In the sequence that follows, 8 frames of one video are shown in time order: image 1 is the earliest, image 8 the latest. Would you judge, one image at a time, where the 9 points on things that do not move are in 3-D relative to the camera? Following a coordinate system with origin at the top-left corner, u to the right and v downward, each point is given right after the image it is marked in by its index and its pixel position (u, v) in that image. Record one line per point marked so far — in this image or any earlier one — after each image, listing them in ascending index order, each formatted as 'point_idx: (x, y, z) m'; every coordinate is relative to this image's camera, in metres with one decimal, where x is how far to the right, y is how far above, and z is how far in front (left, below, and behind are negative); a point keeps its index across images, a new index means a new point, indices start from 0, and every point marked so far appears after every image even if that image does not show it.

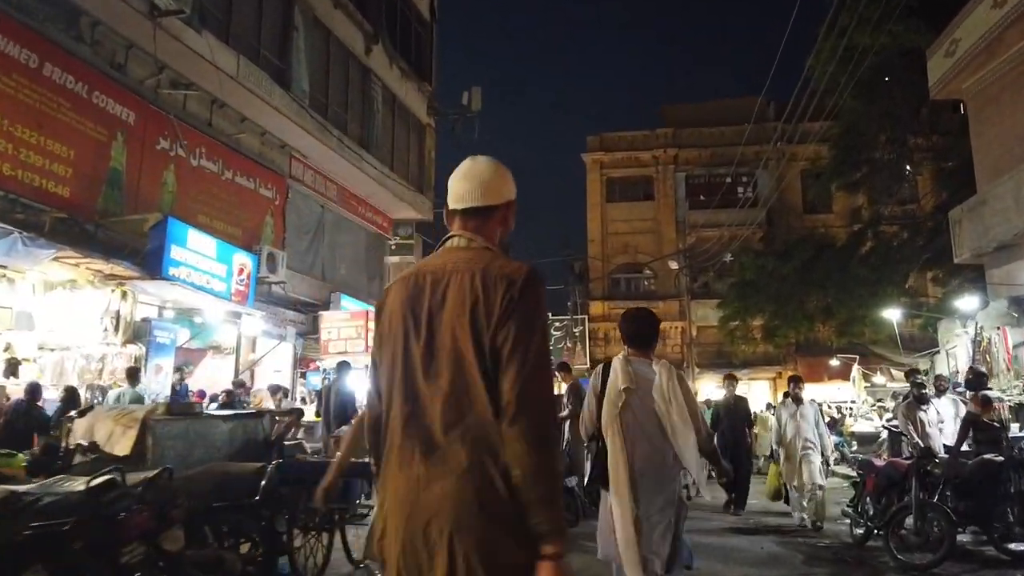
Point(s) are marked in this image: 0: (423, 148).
0: (-1.8, +2.9, +15.7) m
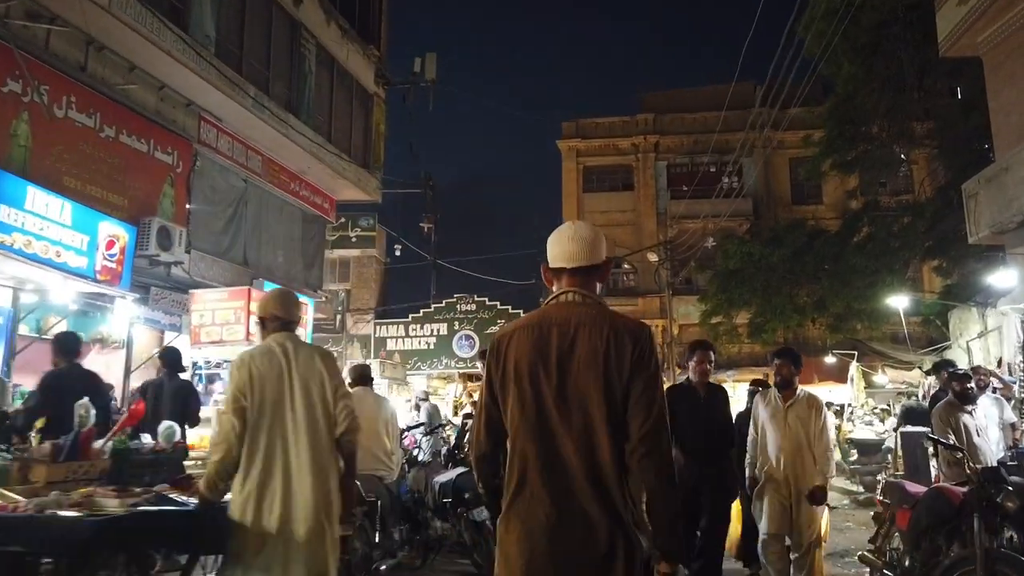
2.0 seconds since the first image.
0: (-2.6, +3.1, +14.1) m
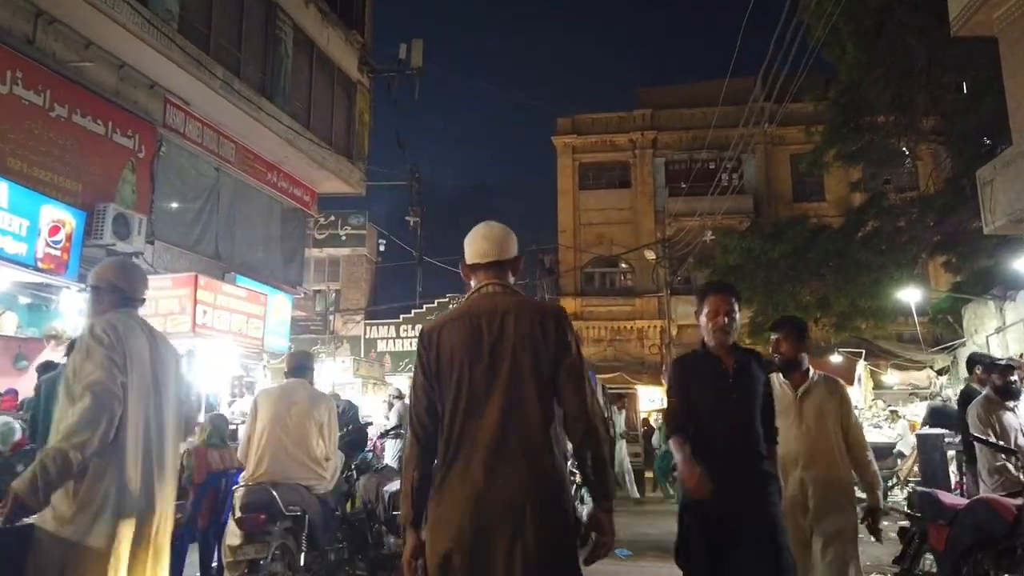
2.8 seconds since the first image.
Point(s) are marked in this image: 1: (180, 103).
0: (-2.8, +3.2, +13.5) m
1: (-4.3, +2.4, +9.8) m
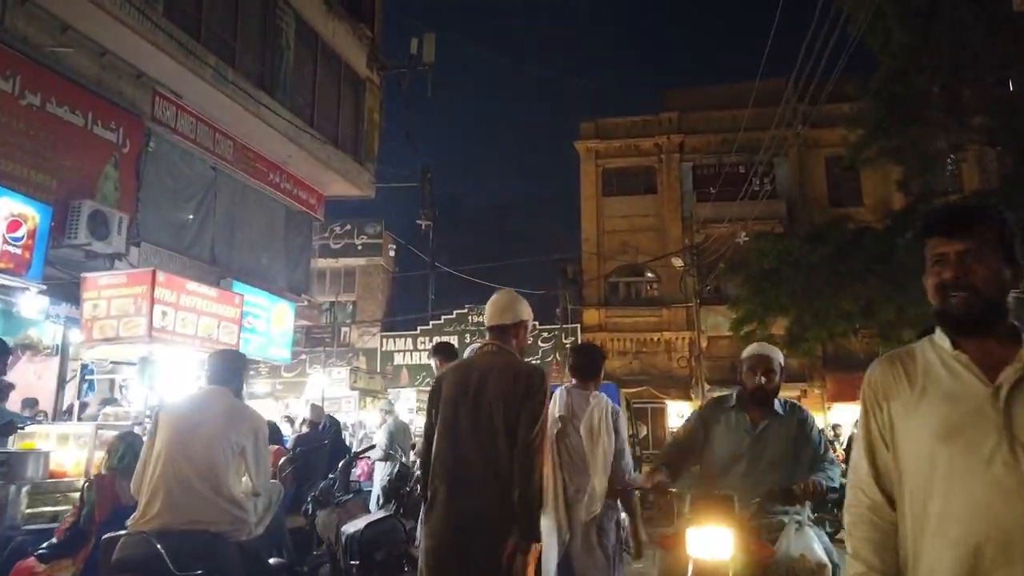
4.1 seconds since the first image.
0: (-2.5, +3.1, +12.8) m
1: (-4.1, +2.3, +9.1) m
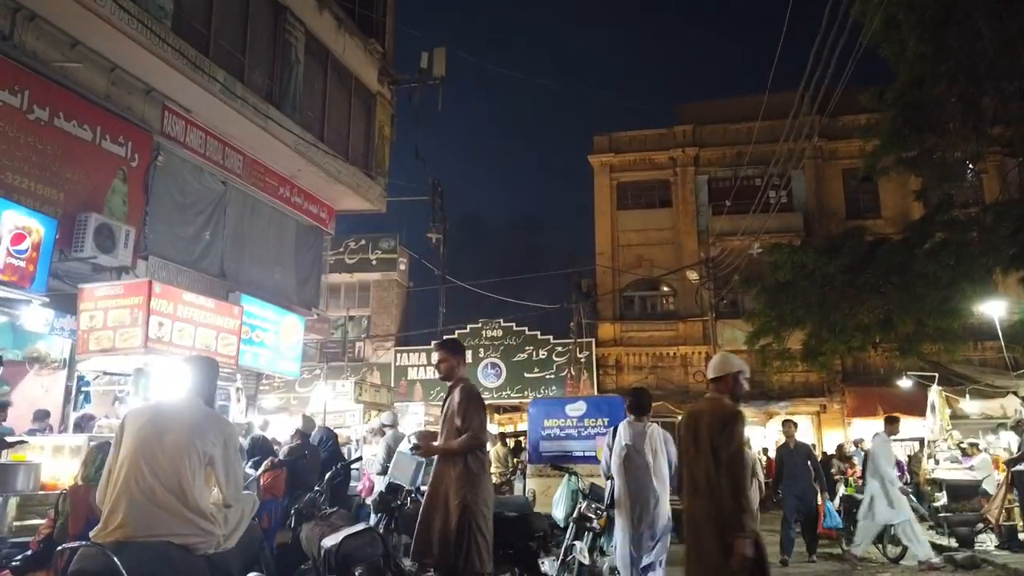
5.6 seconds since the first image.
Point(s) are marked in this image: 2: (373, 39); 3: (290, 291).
0: (-2.3, +2.8, +12.8) m
1: (-4.0, +2.2, +9.2) m
2: (-2.3, +4.2, +12.6) m
3: (-3.5, 0.0, +11.8) m
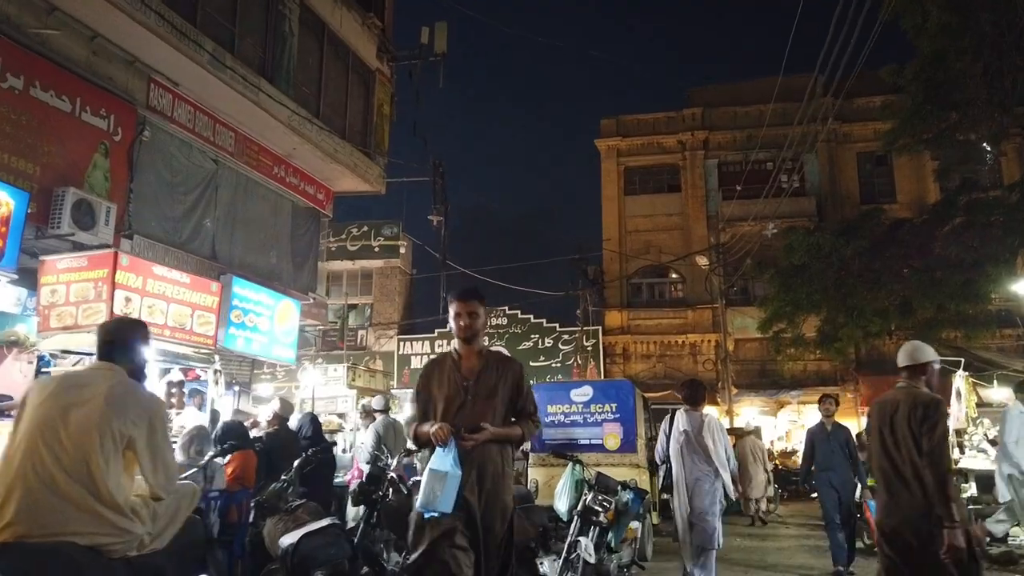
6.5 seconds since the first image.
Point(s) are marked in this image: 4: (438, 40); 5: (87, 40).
0: (-2.3, +3.1, +12.3) m
1: (-4.0, +2.4, +8.7) m
2: (-2.3, +4.4, +12.2) m
3: (-3.4, +0.2, +11.4) m
4: (-1.2, +4.1, +12.5) m
5: (-4.4, +2.5, +7.8) m
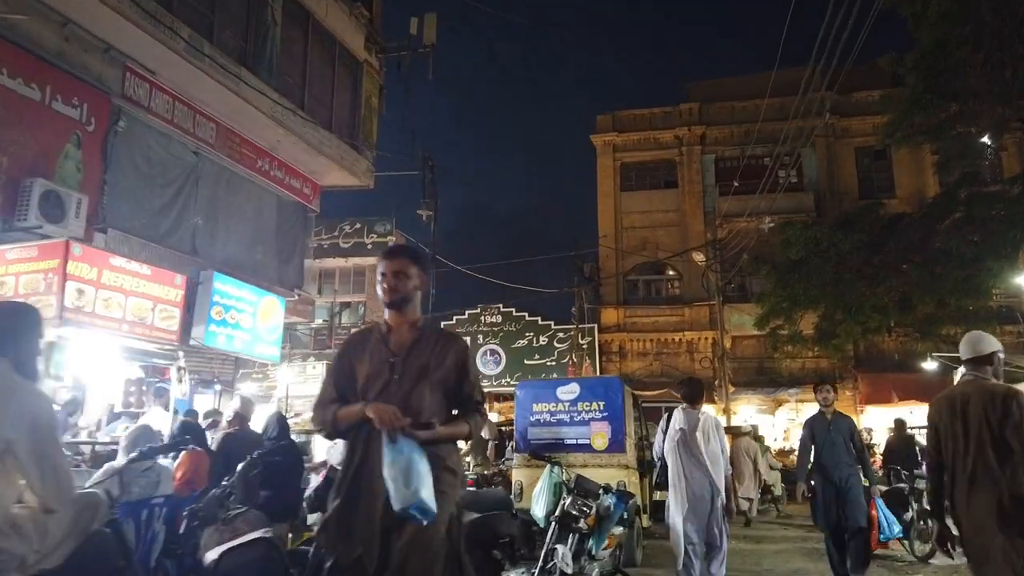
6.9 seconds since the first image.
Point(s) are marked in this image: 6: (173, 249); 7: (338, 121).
0: (-2.4, +3.1, +12.1) m
1: (-4.1, +2.4, +8.5) m
2: (-2.4, +4.5, +11.9) m
3: (-3.6, +0.3, +11.1) m
4: (-1.4, +4.2, +12.3) m
5: (-4.5, +2.6, +7.5) m
6: (-4.0, +0.5, +9.1) m
7: (-2.6, +2.6, +11.5) m
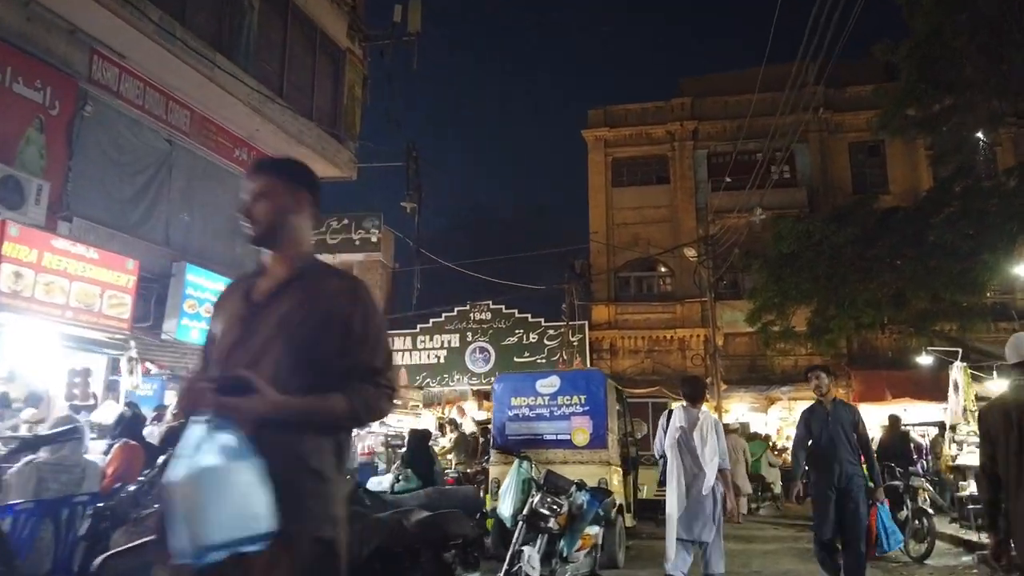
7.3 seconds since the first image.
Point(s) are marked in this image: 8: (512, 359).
0: (-2.6, +3.2, +11.8) m
1: (-4.3, +2.5, +8.2) m
2: (-2.6, +4.6, +11.6) m
3: (-3.8, +0.3, +10.8) m
4: (-1.6, +4.3, +12.0) m
5: (-4.7, +2.7, +7.2) m
6: (-4.2, +0.6, +8.8) m
7: (-2.8, +2.6, +11.2) m
8: (0.0, -1.8, +19.8) m
